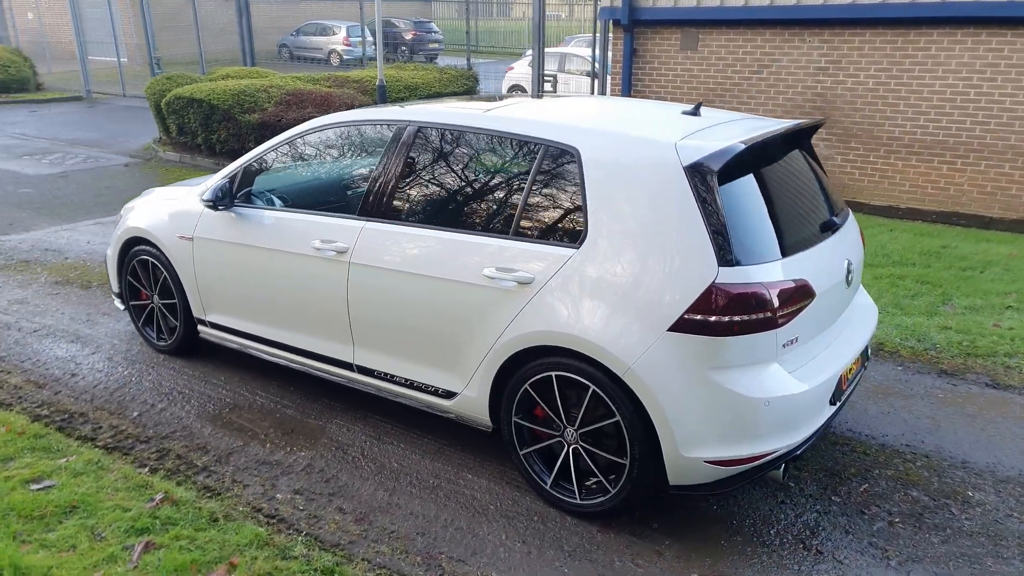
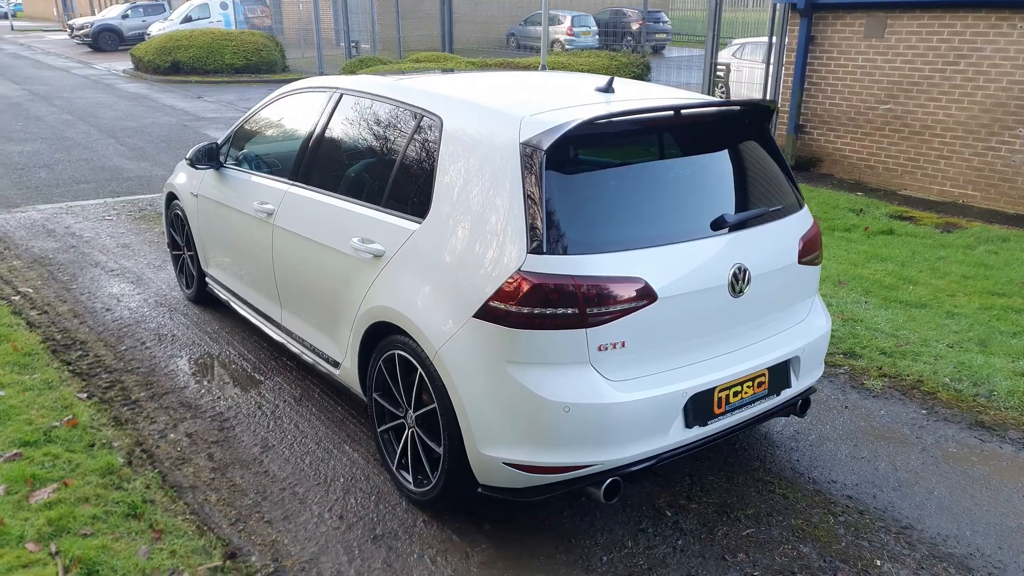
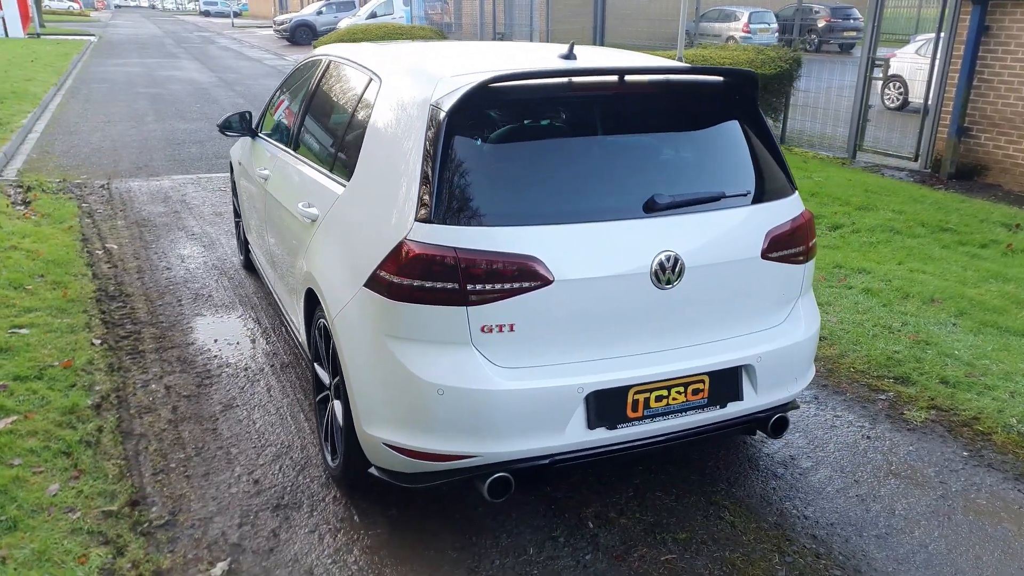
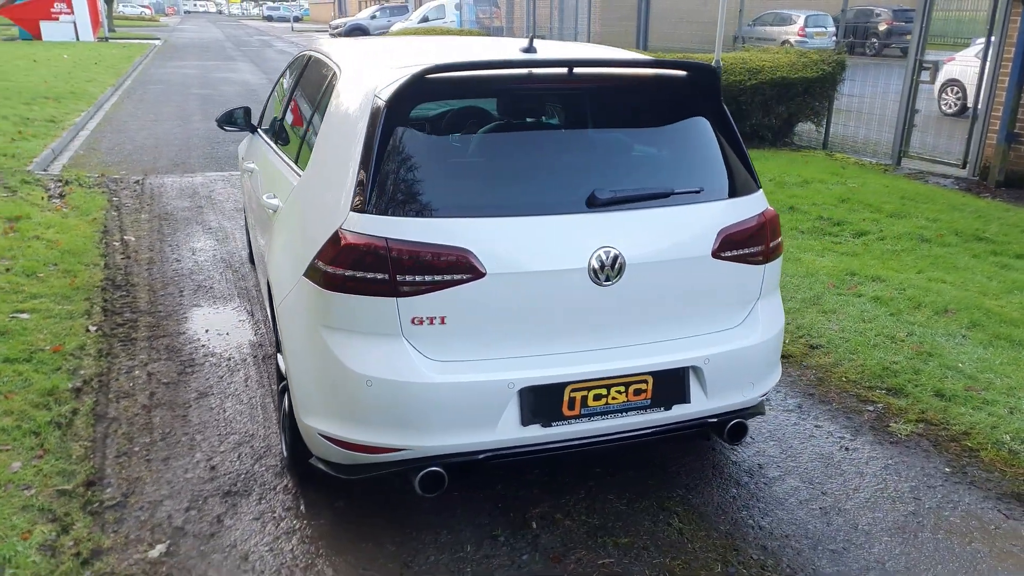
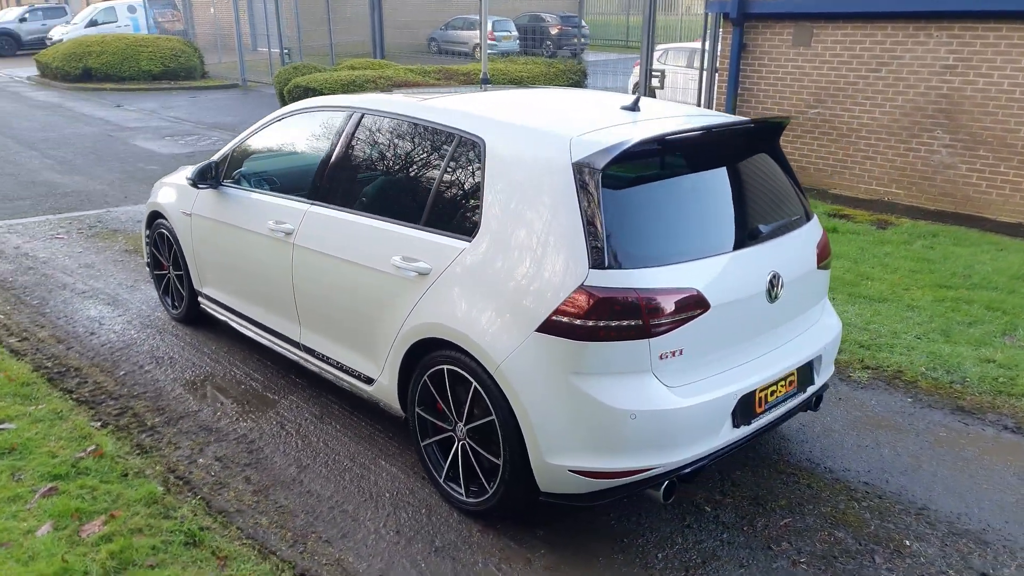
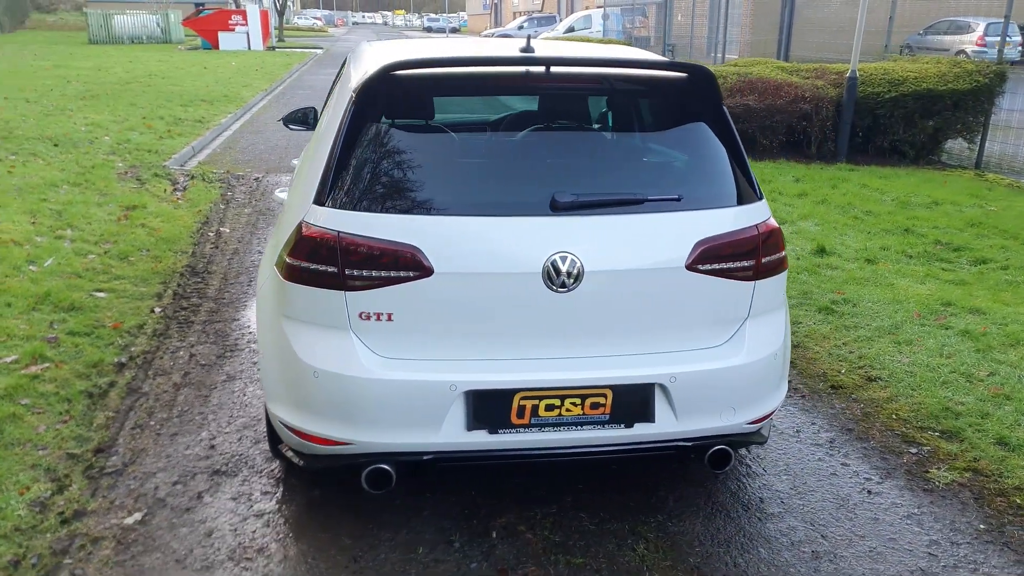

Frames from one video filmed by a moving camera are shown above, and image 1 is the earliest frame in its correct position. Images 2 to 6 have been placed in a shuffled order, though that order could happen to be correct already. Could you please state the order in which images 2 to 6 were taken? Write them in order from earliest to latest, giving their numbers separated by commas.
5, 2, 3, 4, 6
